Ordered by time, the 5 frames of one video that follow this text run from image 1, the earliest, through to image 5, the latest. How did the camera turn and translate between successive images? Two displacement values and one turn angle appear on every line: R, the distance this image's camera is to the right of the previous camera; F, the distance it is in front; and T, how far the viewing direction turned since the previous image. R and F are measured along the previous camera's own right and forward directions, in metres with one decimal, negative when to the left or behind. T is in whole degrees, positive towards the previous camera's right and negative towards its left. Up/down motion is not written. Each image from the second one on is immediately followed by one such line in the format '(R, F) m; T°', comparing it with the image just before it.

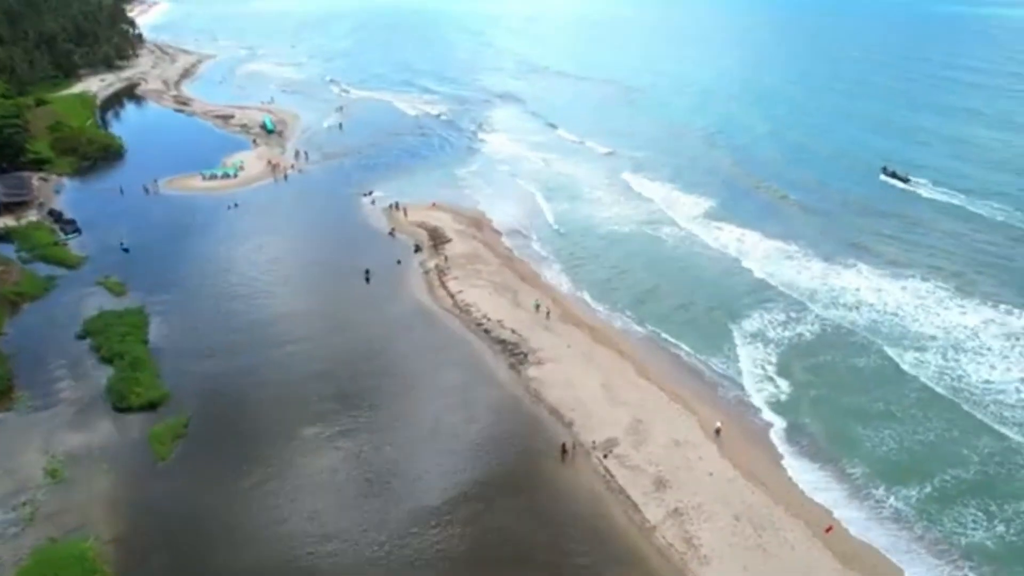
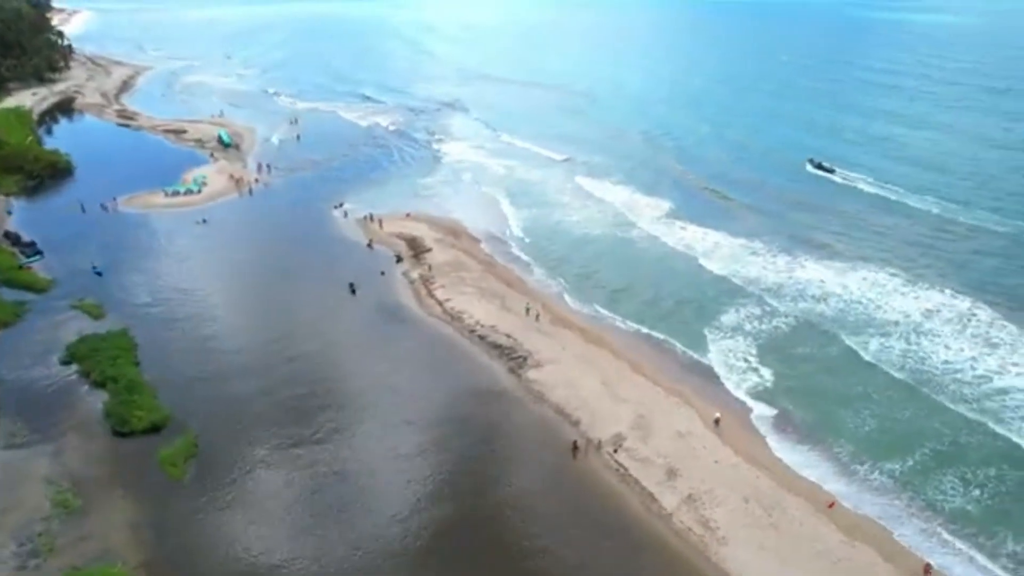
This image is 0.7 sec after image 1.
(-2.3, -0.7) m; +5°
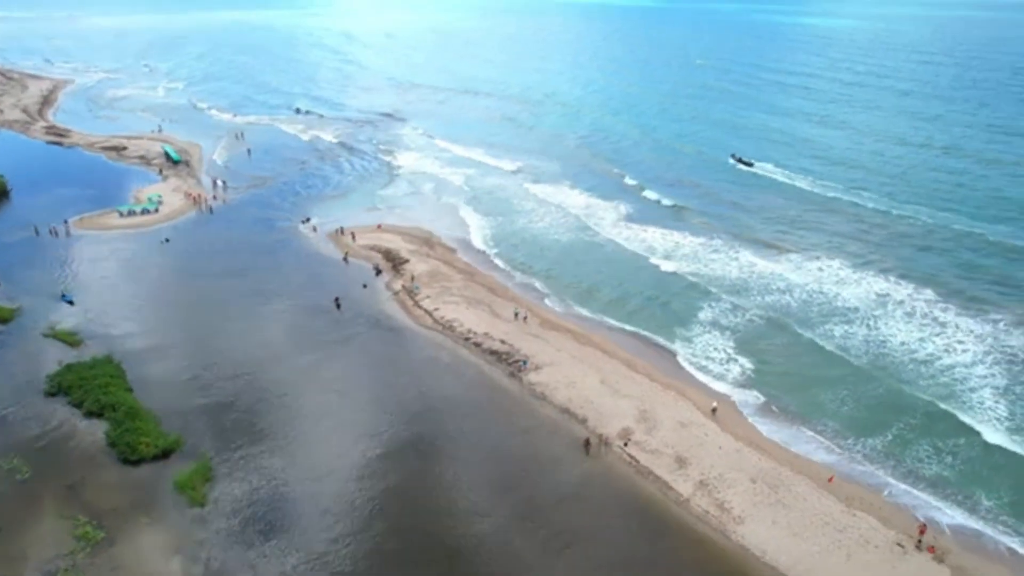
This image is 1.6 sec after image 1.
(-2.8, -0.7) m; +5°
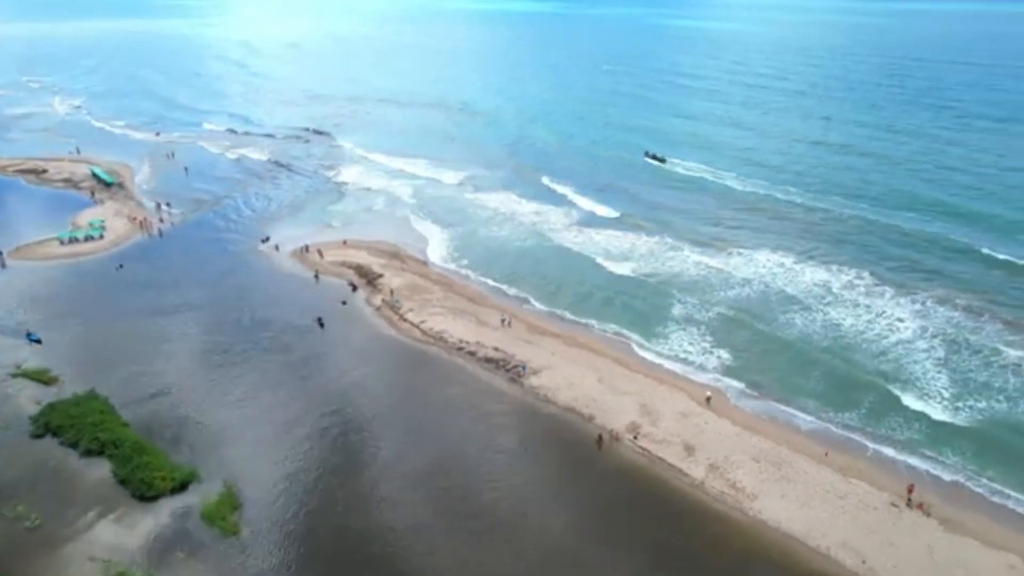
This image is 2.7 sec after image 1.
(-3.5, -0.8) m; +7°
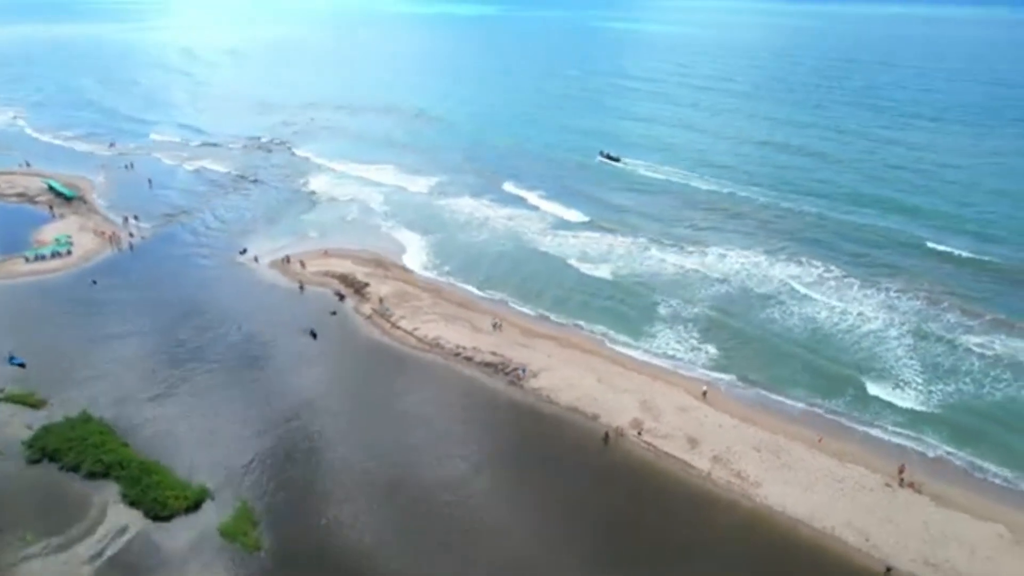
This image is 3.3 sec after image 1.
(-2.1, -0.5) m; +4°
